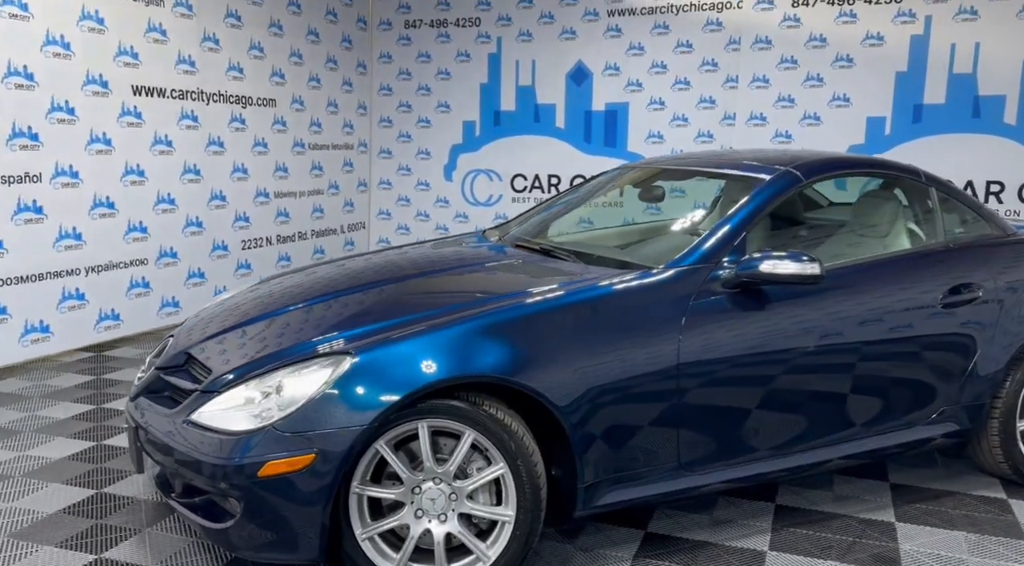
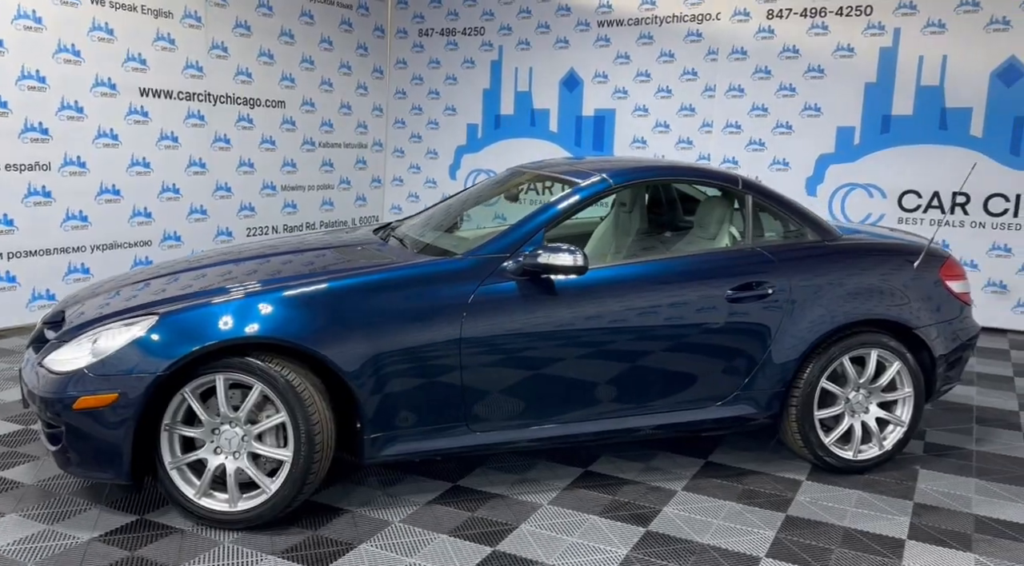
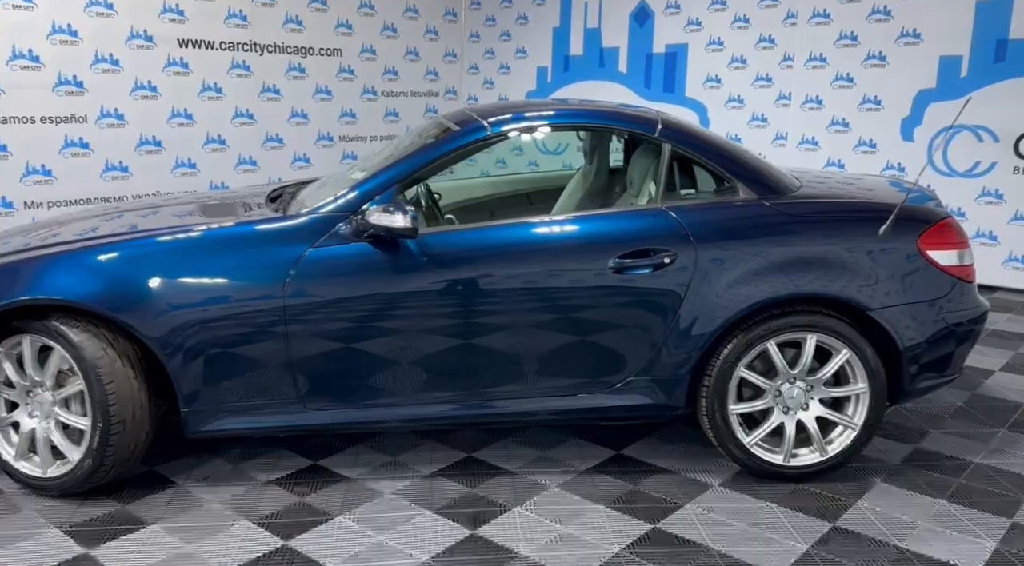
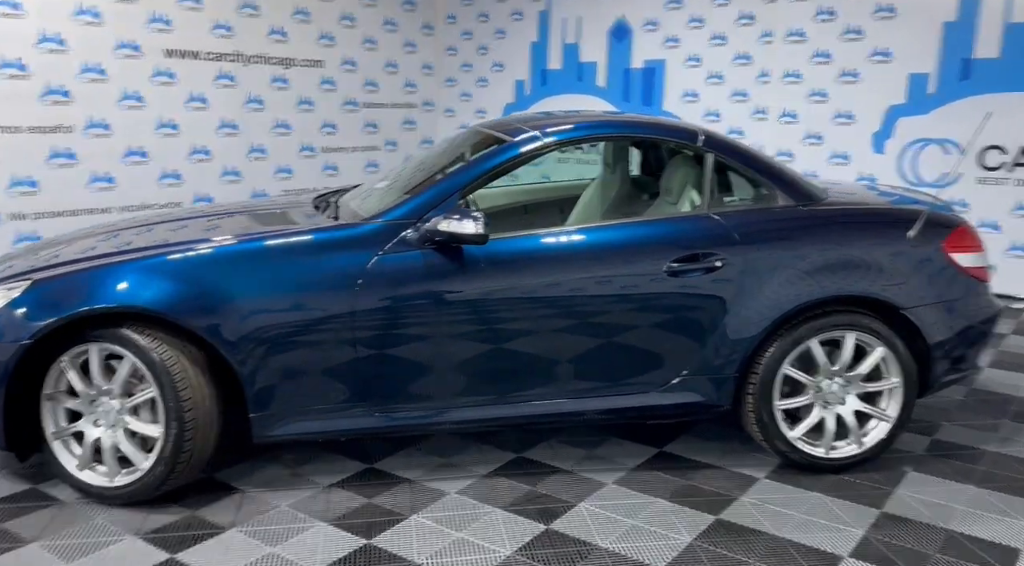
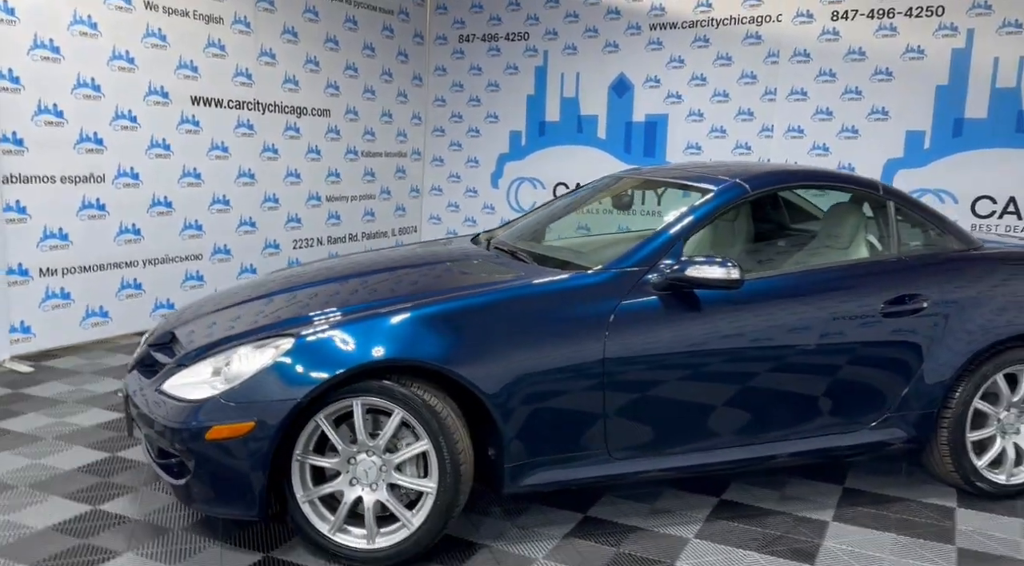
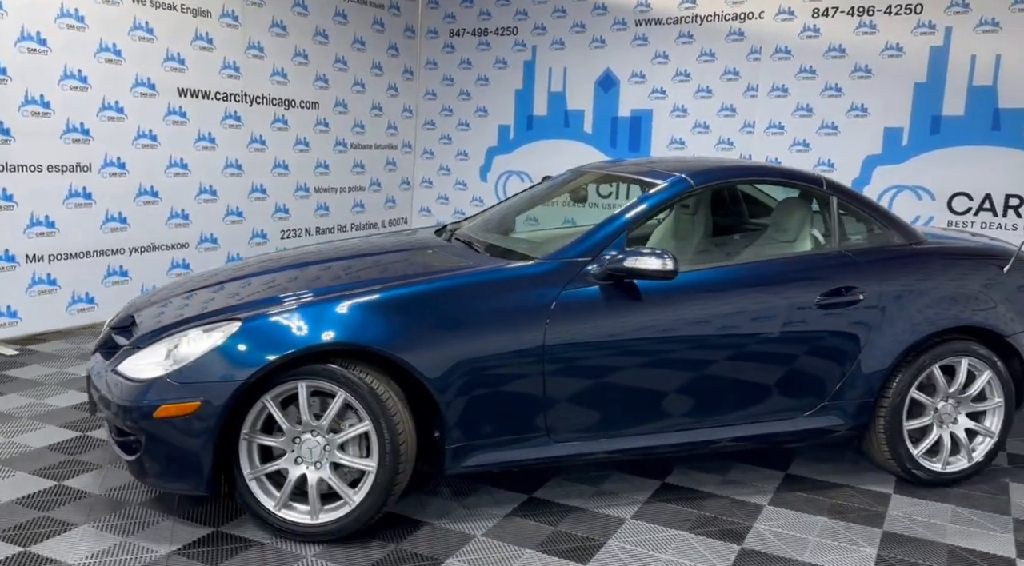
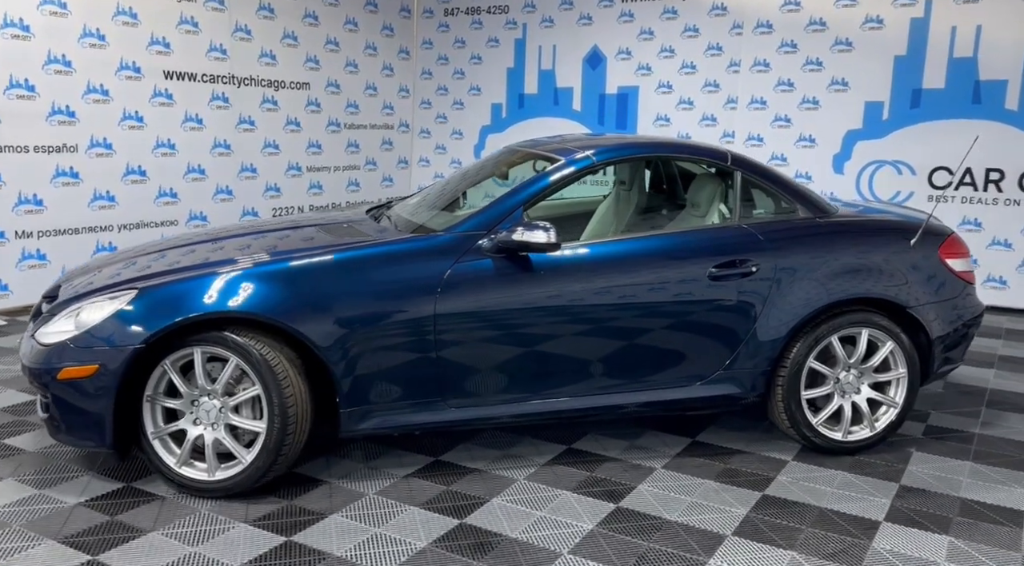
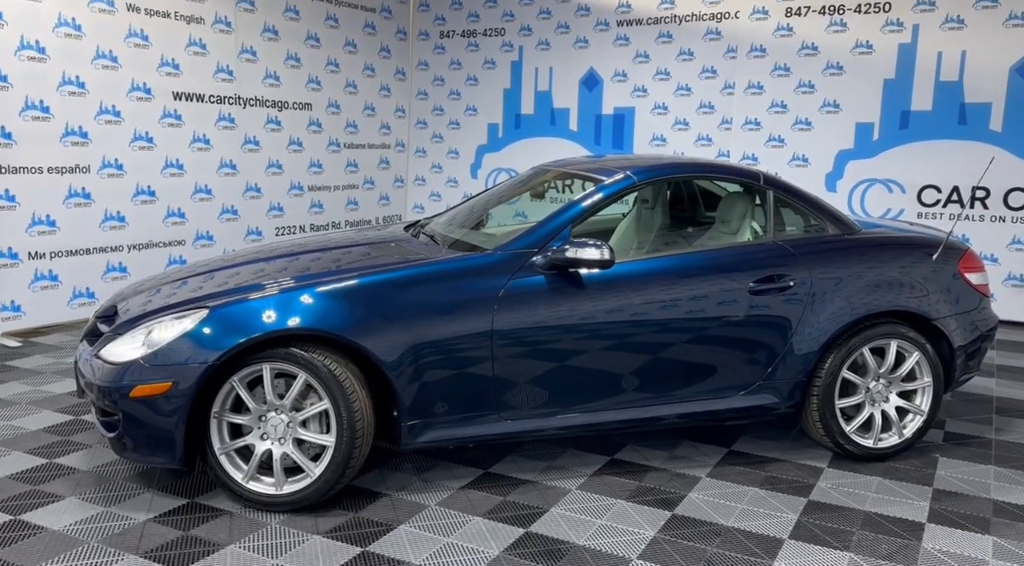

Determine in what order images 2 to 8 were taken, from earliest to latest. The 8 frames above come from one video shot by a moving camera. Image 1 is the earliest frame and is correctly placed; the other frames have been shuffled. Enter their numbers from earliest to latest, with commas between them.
5, 6, 2, 8, 7, 4, 3
